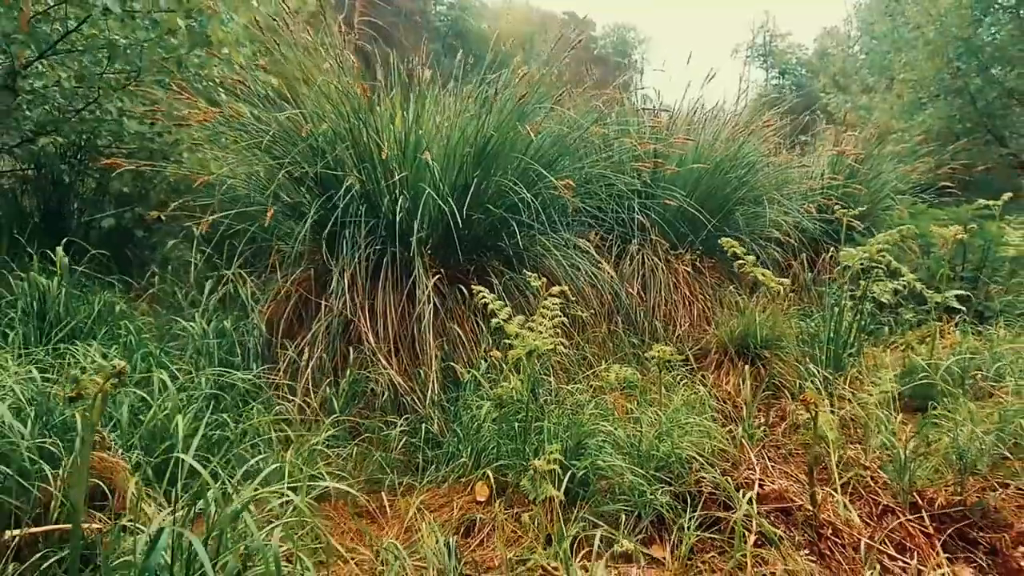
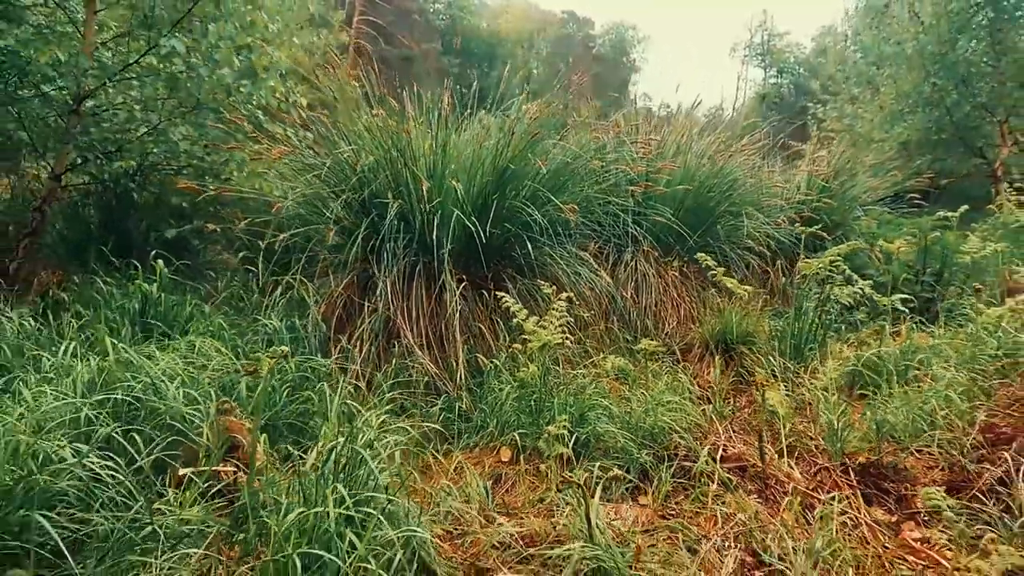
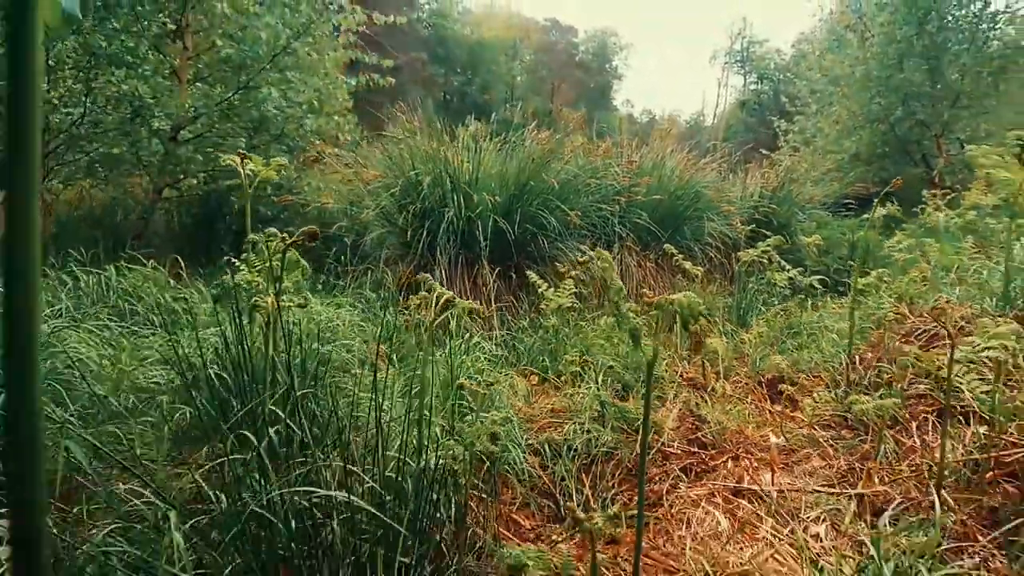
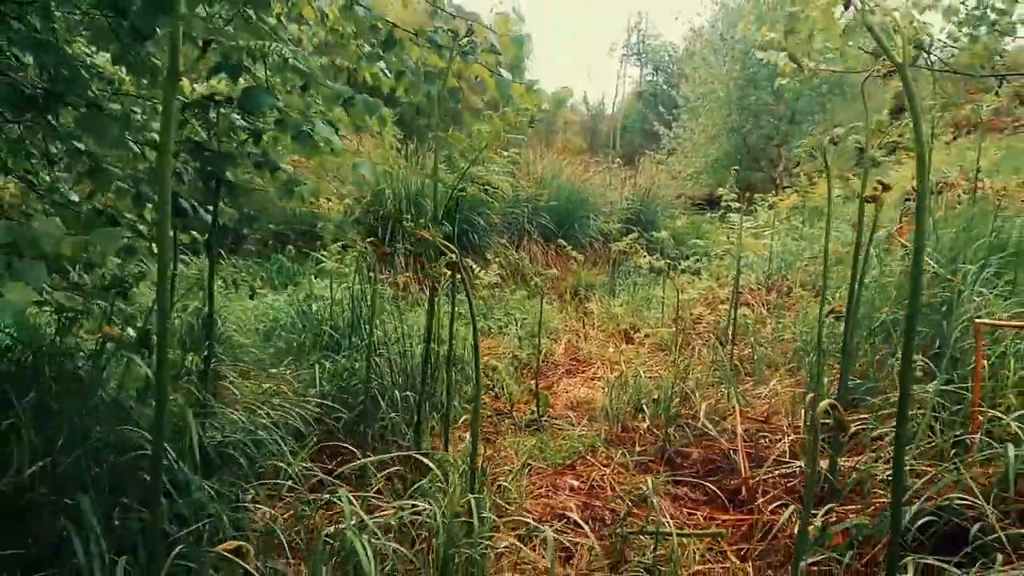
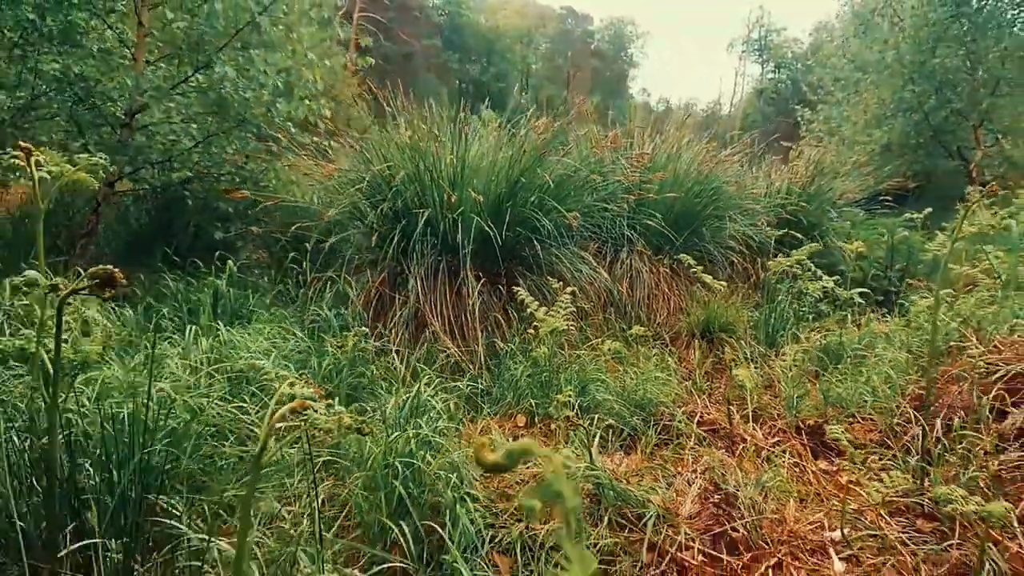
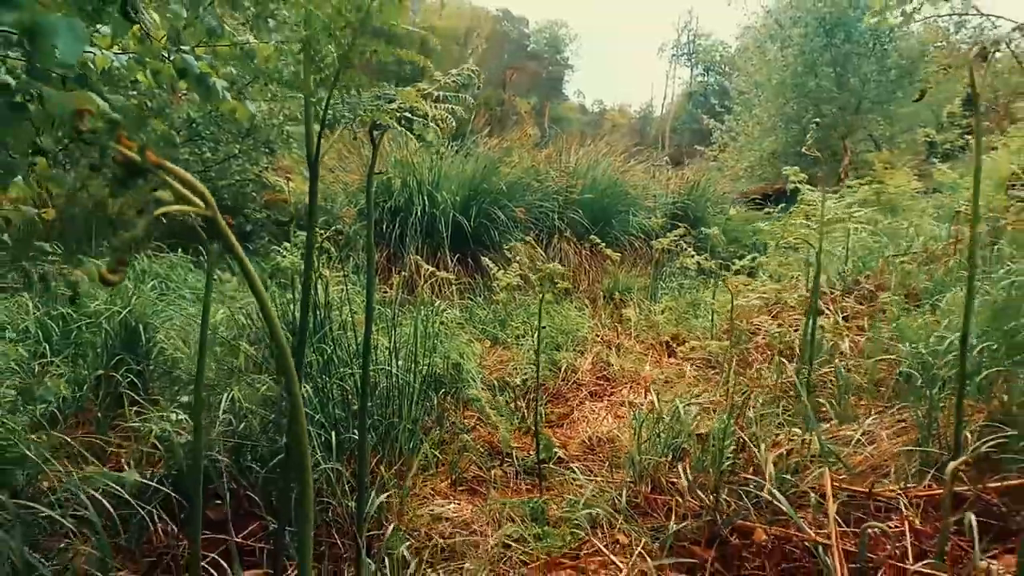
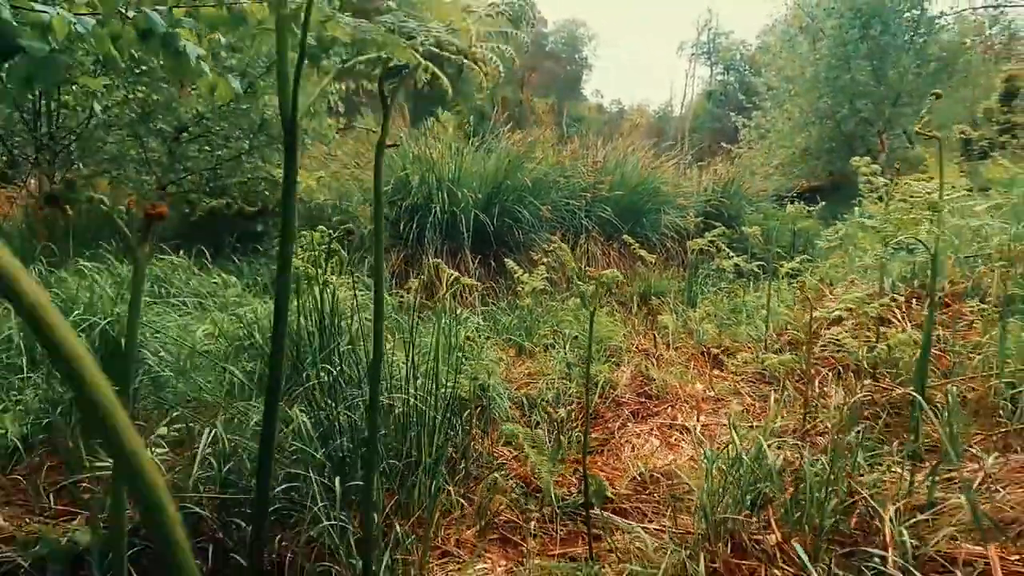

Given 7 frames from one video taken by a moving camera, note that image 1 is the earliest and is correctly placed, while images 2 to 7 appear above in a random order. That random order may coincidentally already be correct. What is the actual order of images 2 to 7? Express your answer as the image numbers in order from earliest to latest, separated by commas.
2, 5, 3, 7, 6, 4
